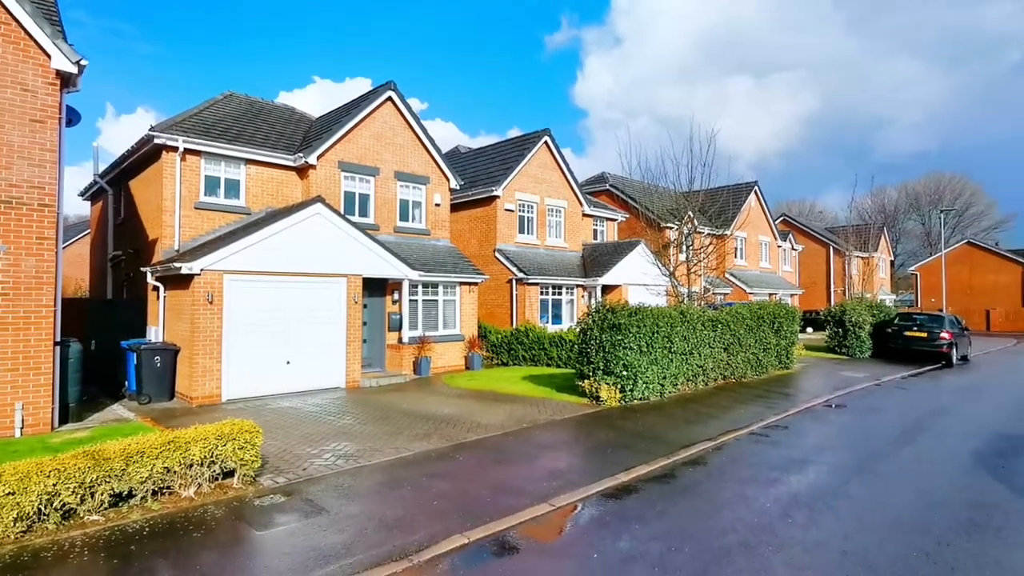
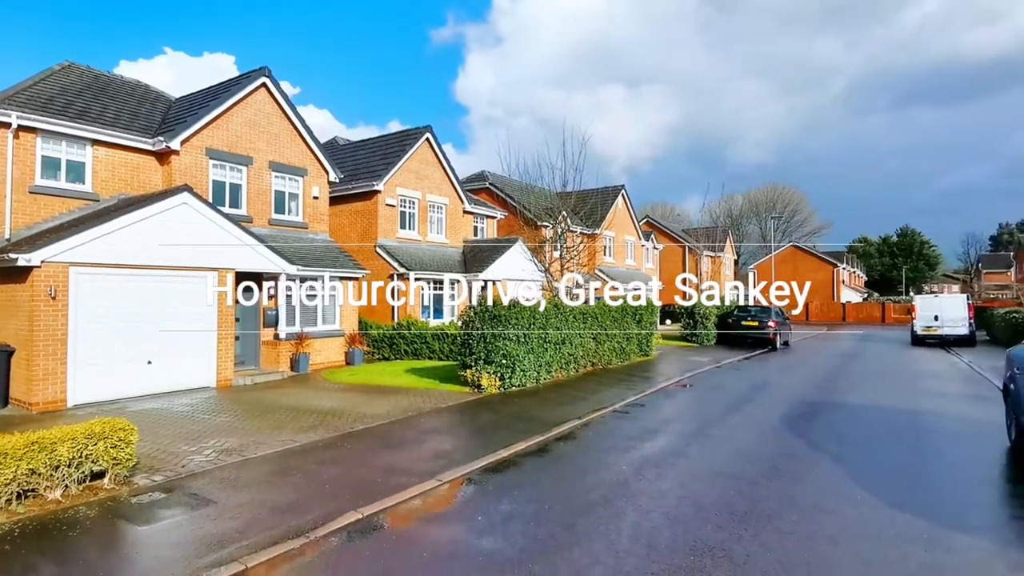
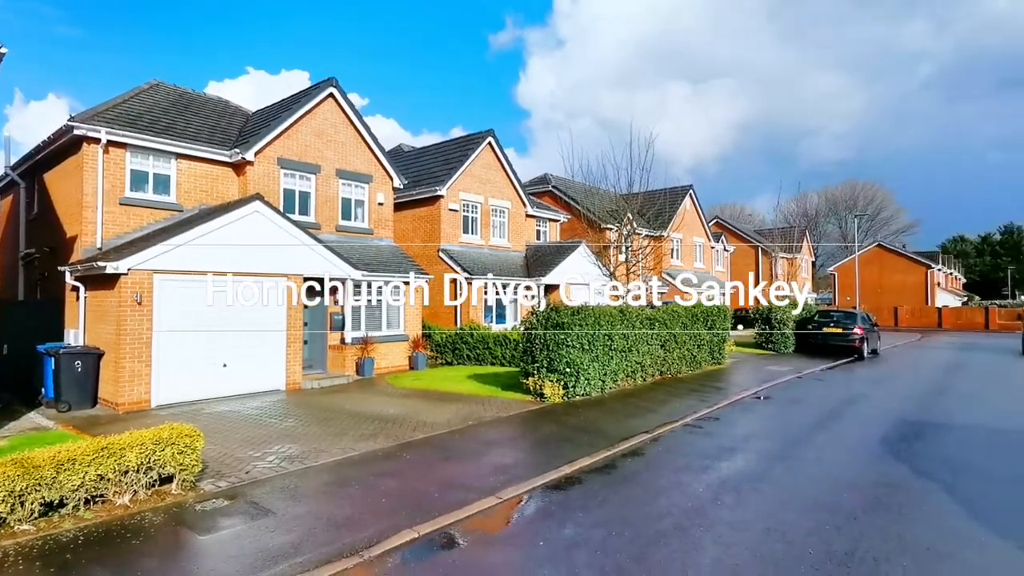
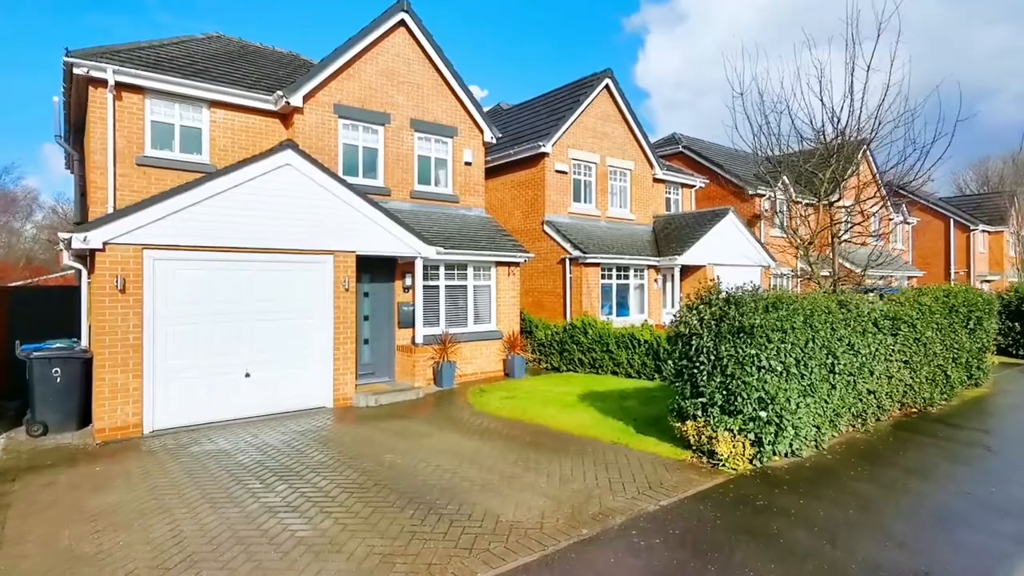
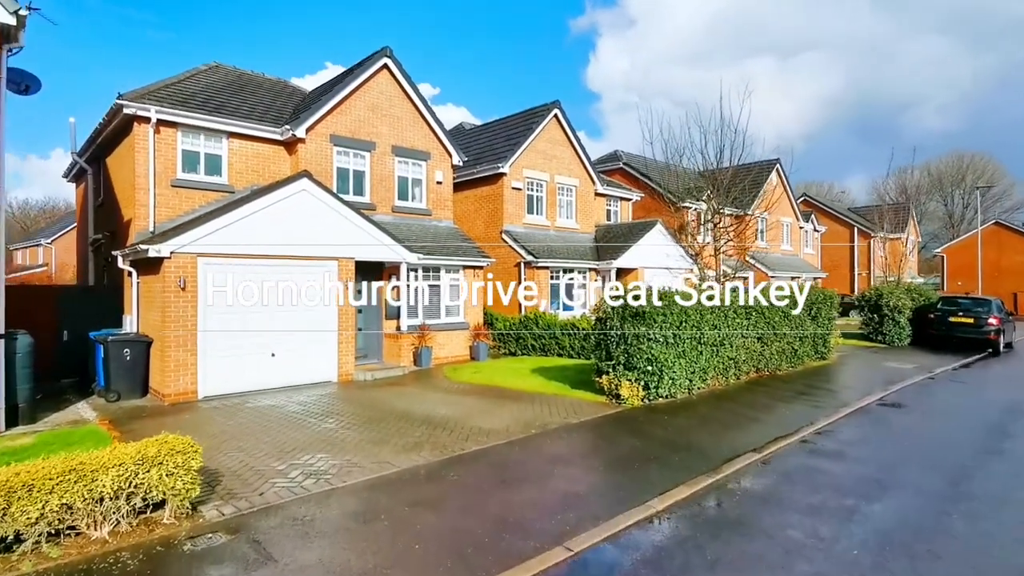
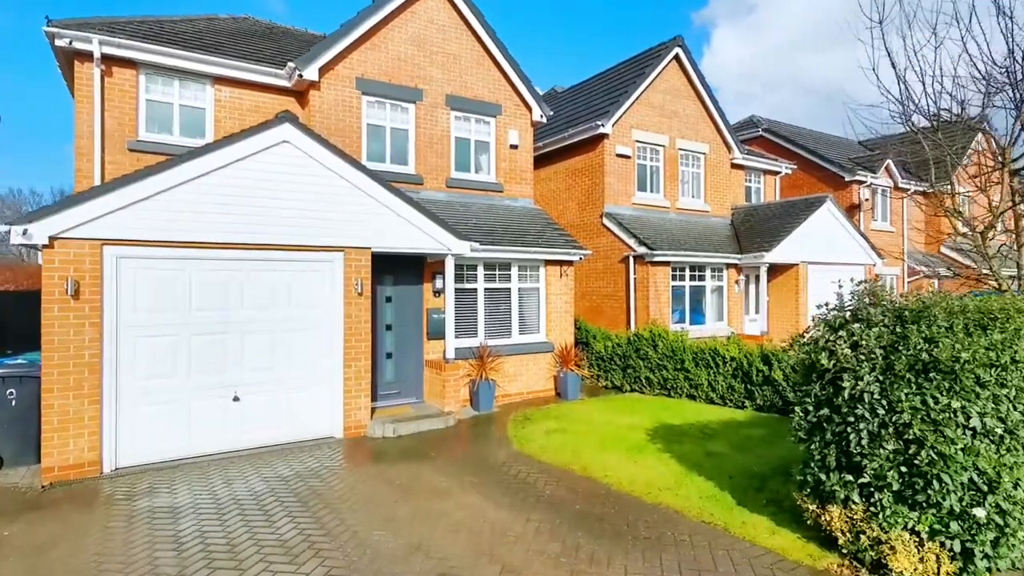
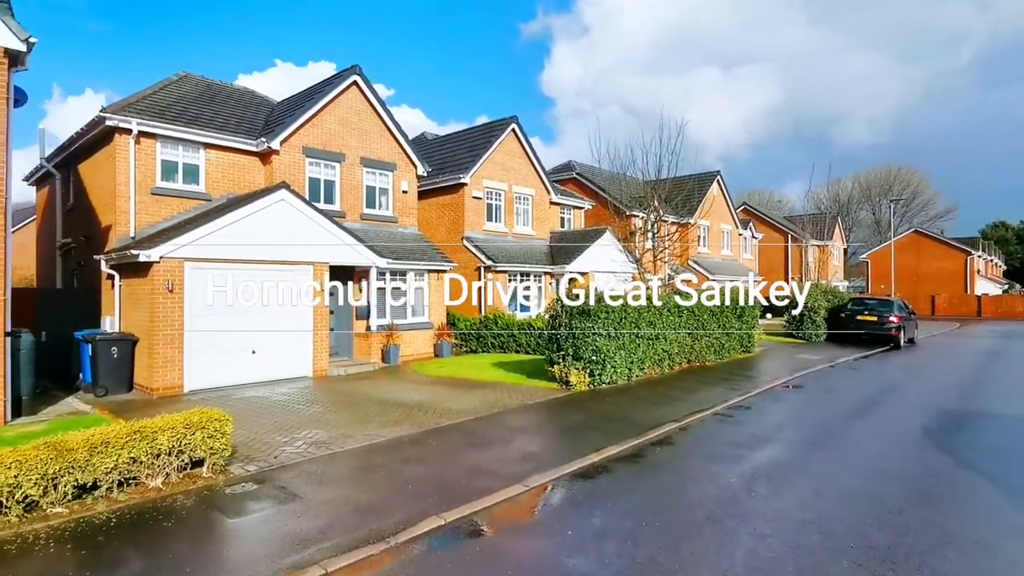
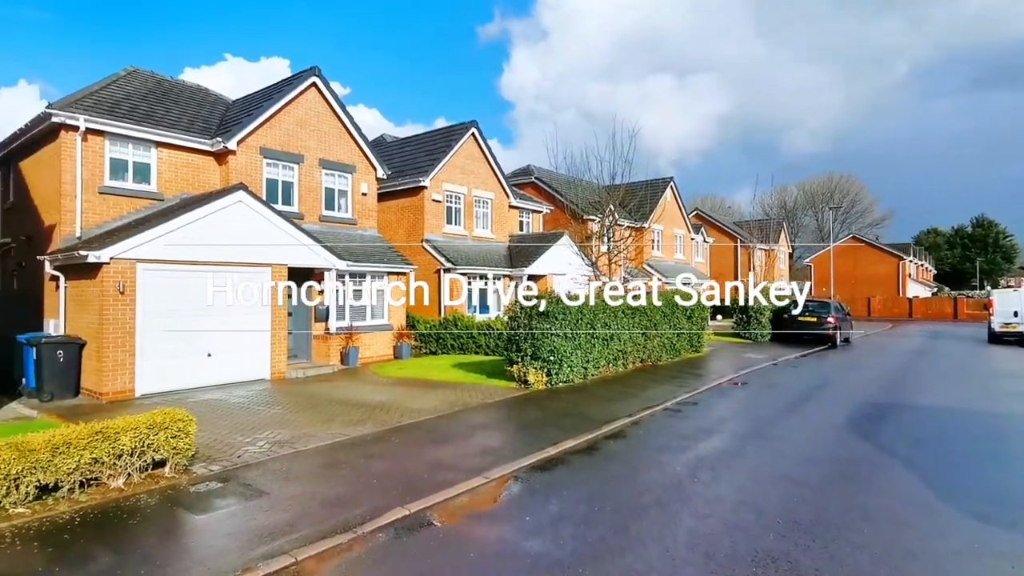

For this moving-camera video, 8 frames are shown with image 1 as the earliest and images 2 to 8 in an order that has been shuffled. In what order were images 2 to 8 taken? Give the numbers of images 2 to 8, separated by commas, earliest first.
3, 2, 8, 7, 5, 4, 6
